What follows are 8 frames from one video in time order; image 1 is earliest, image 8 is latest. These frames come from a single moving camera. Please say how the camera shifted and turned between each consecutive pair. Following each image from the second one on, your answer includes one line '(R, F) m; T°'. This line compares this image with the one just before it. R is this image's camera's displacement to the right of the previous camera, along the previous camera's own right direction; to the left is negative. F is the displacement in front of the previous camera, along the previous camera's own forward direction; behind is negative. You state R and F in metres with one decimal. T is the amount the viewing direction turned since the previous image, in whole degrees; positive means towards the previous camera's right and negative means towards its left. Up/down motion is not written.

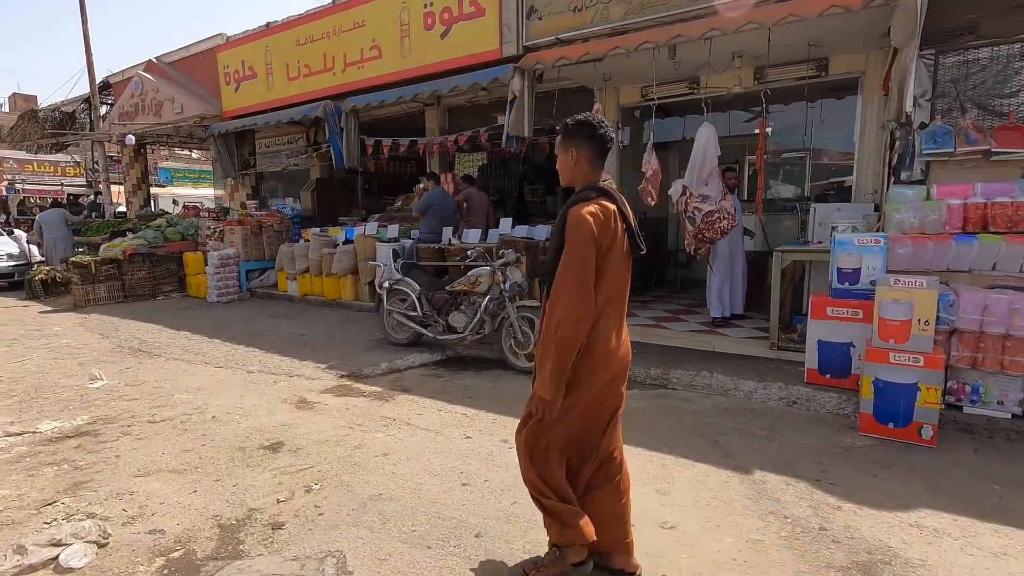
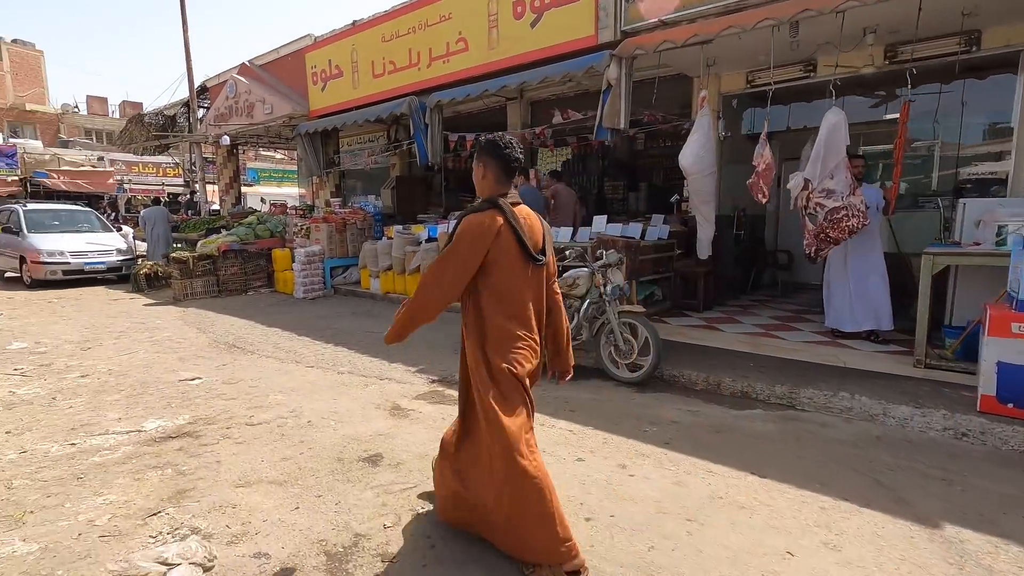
(-0.4, +0.4) m; -7°
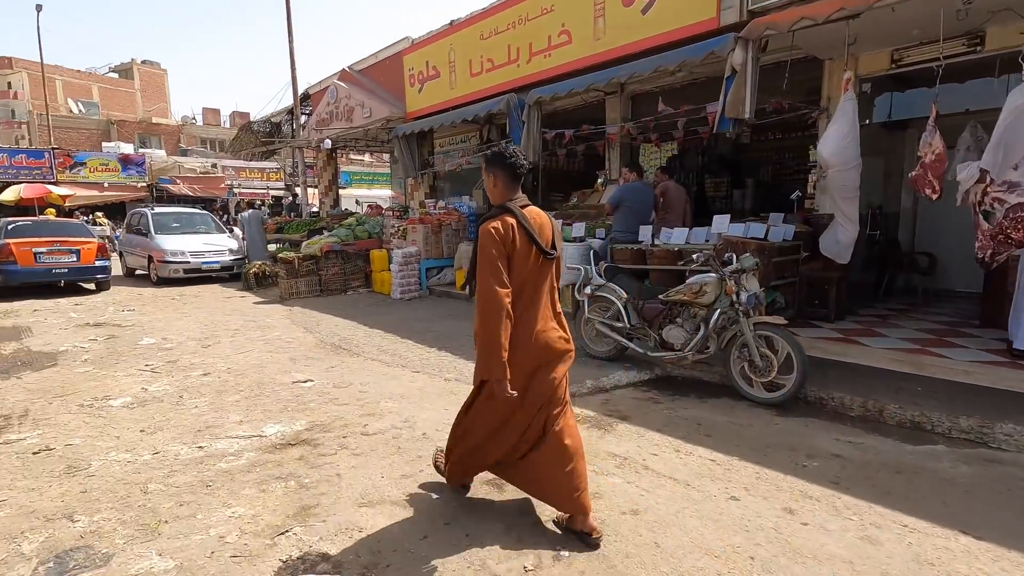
(-0.4, +0.3) m; -8°
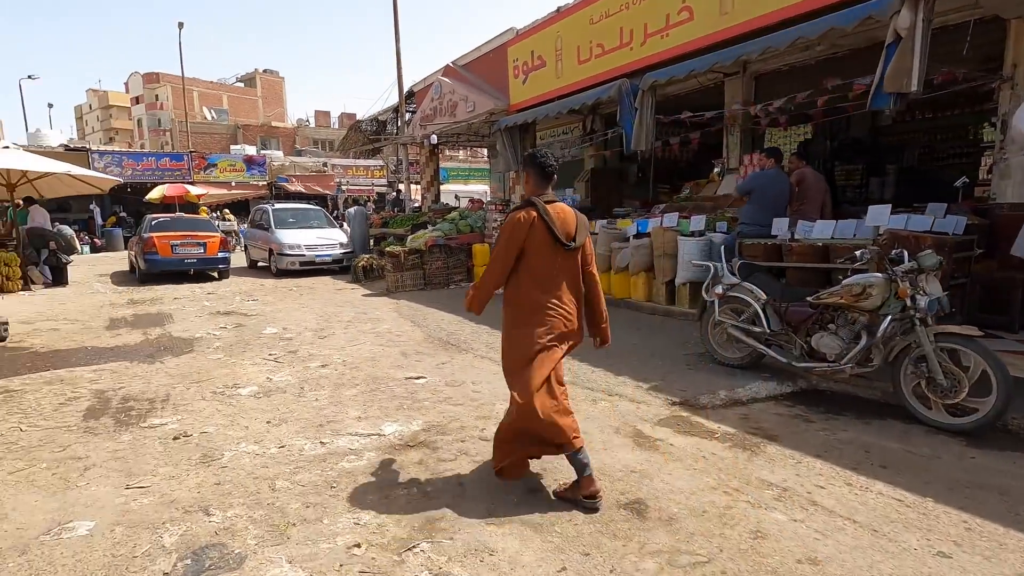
(-0.3, +0.3) m; -10°
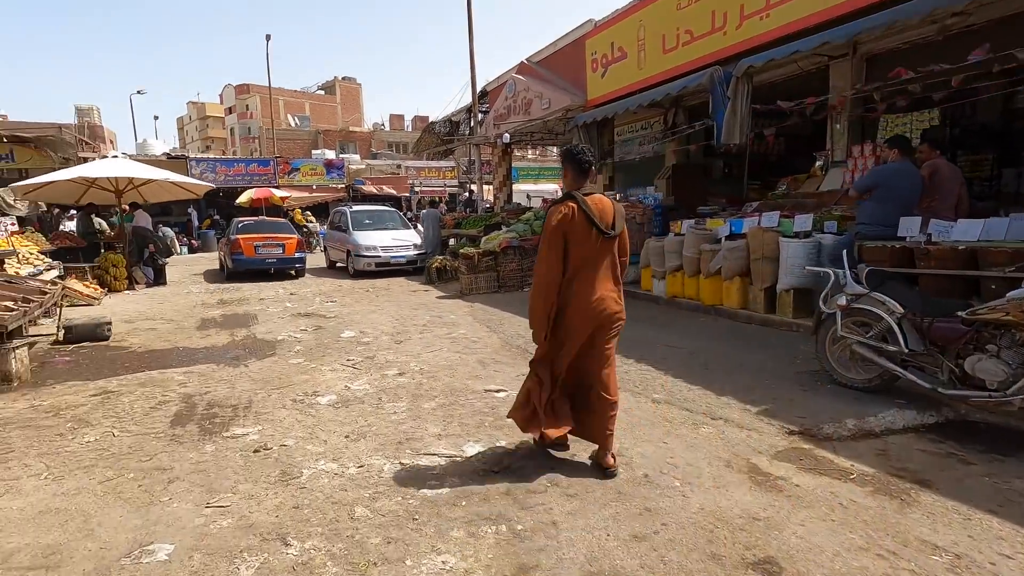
(-0.2, +0.4) m; -7°
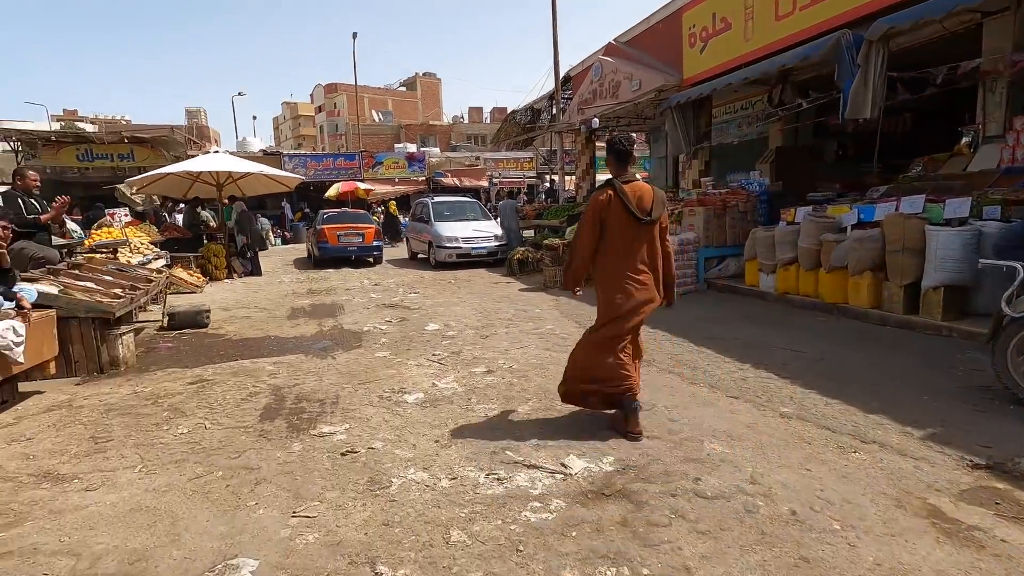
(-0.2, +0.4) m; -8°
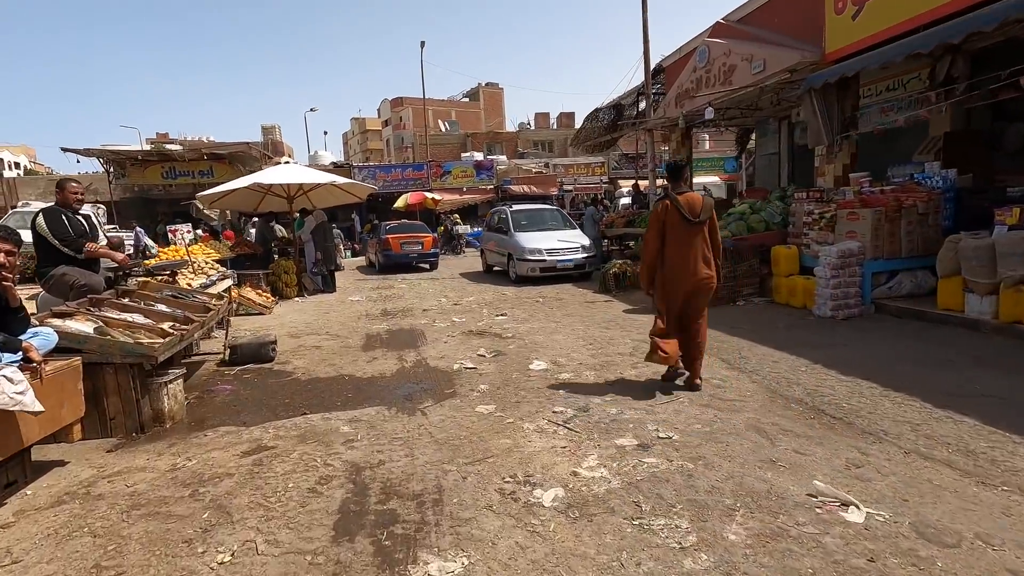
(-0.7, +1.4) m; -6°
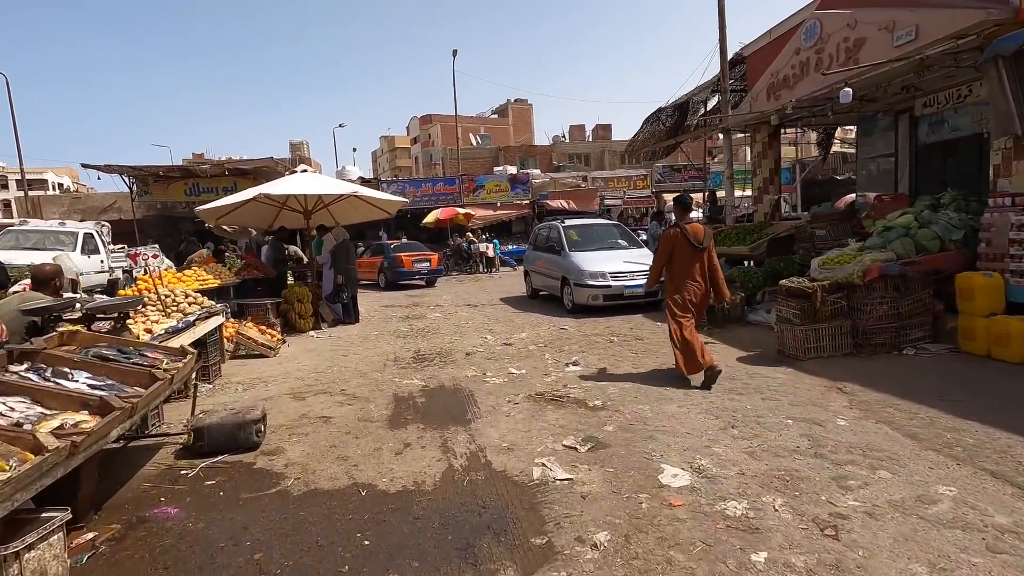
(-0.6, +2.2) m; -3°
